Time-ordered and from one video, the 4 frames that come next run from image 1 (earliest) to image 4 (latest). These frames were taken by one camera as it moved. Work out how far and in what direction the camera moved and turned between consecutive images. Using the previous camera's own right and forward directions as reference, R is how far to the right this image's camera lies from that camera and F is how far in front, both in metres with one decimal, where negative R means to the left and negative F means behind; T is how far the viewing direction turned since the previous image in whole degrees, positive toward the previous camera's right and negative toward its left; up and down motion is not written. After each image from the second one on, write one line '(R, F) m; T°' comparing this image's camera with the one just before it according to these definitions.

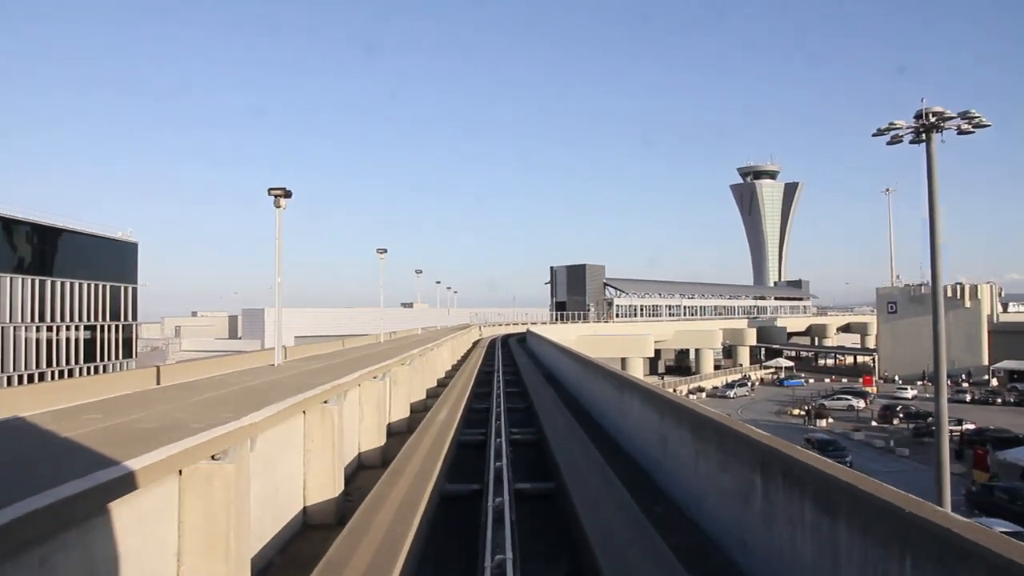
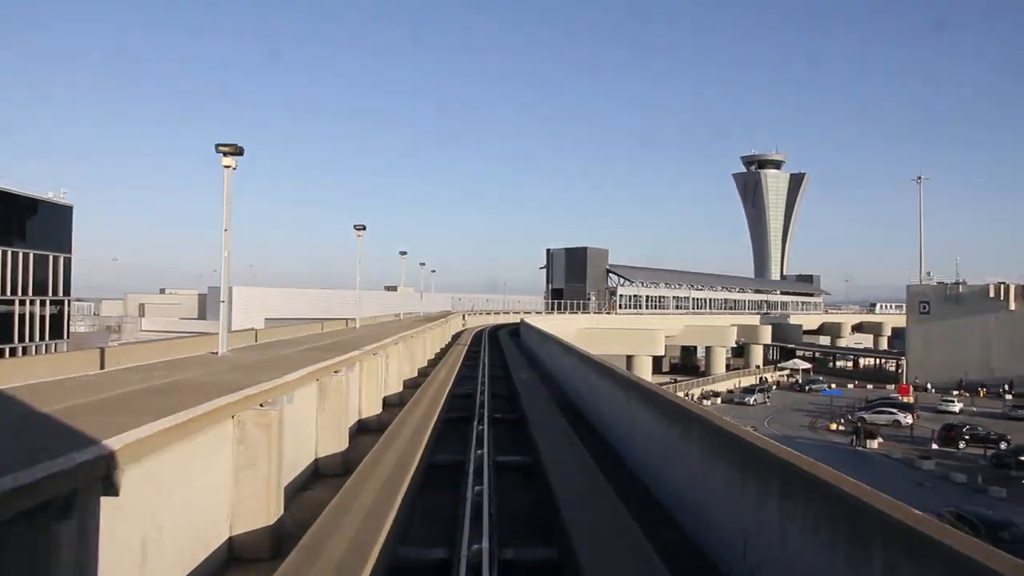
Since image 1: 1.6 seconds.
(-0.1, +3.2) m; +1°
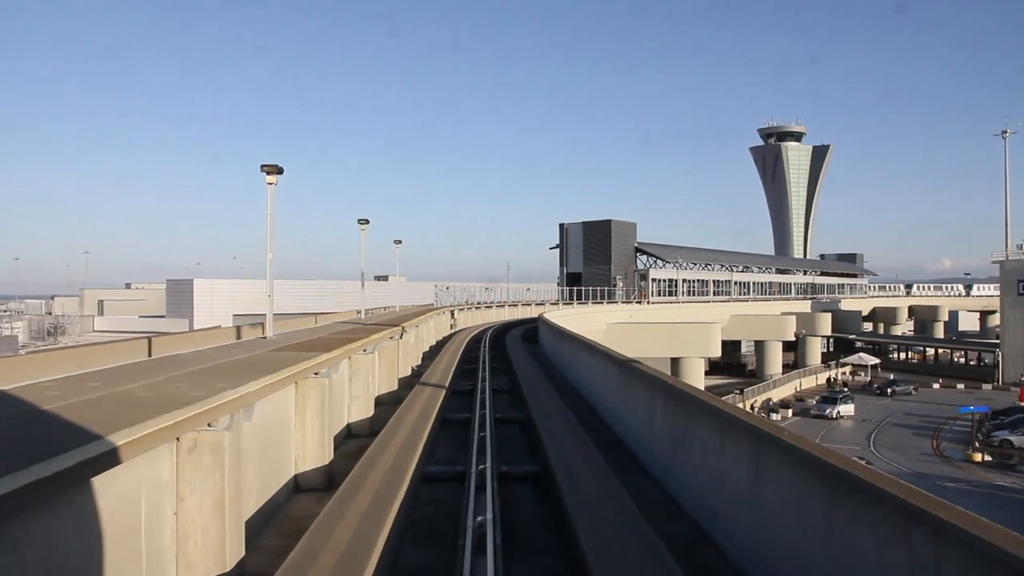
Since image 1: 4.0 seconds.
(-0.2, +5.0) m; 0°
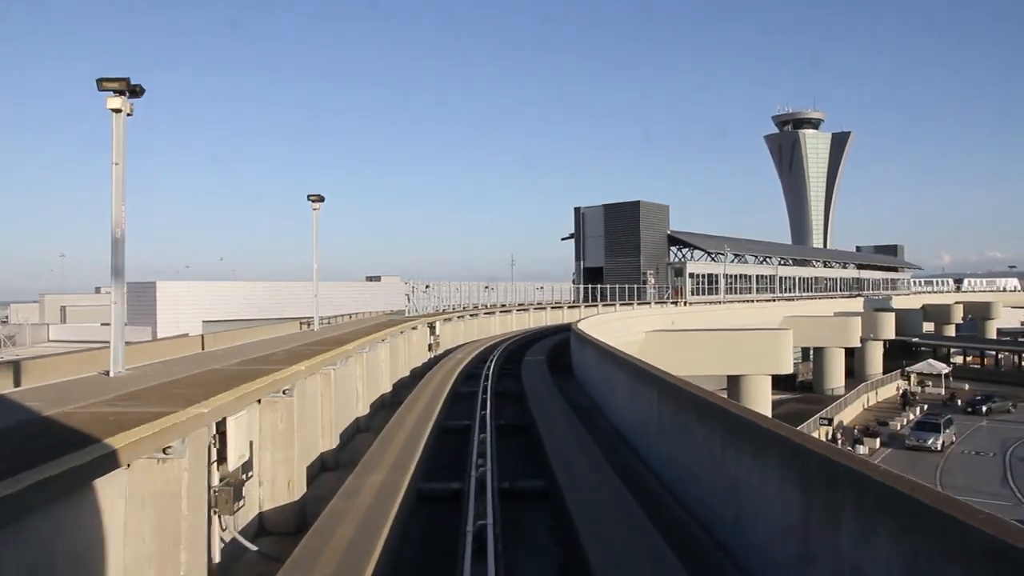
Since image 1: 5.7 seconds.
(-0.1, +3.7) m; 0°
